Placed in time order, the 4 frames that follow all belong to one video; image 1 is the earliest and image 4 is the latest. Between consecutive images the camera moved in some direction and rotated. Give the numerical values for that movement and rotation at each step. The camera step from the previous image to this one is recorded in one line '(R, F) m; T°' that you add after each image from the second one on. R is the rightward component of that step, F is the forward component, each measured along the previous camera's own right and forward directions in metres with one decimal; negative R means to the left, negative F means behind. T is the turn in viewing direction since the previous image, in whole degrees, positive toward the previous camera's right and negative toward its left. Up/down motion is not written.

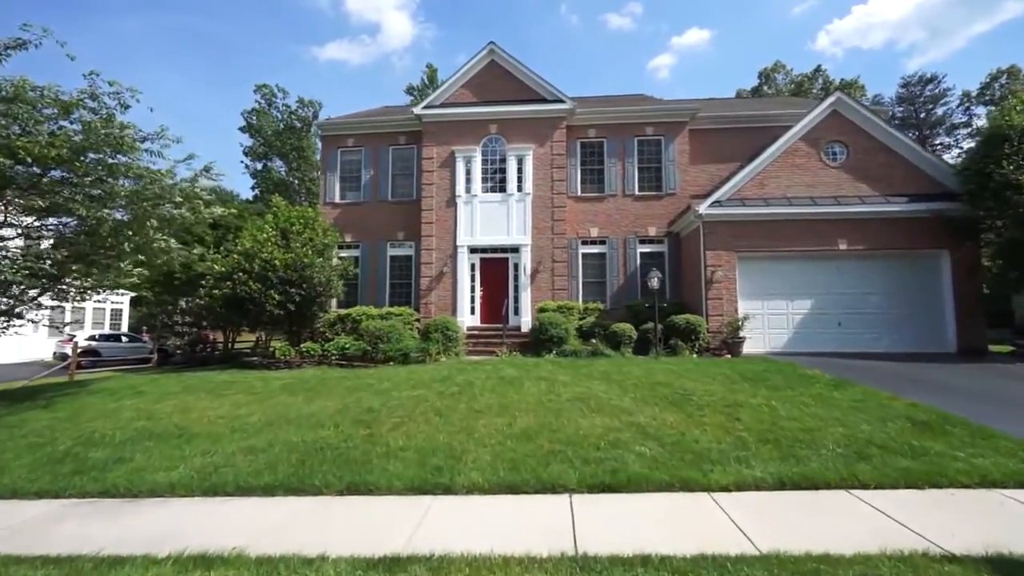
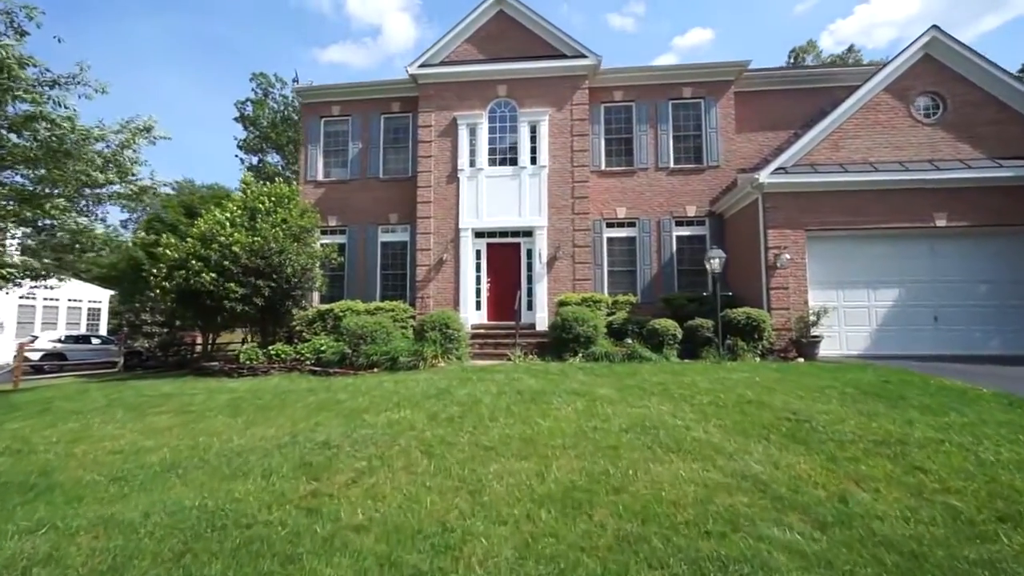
(-0.3, +3.0) m; -1°
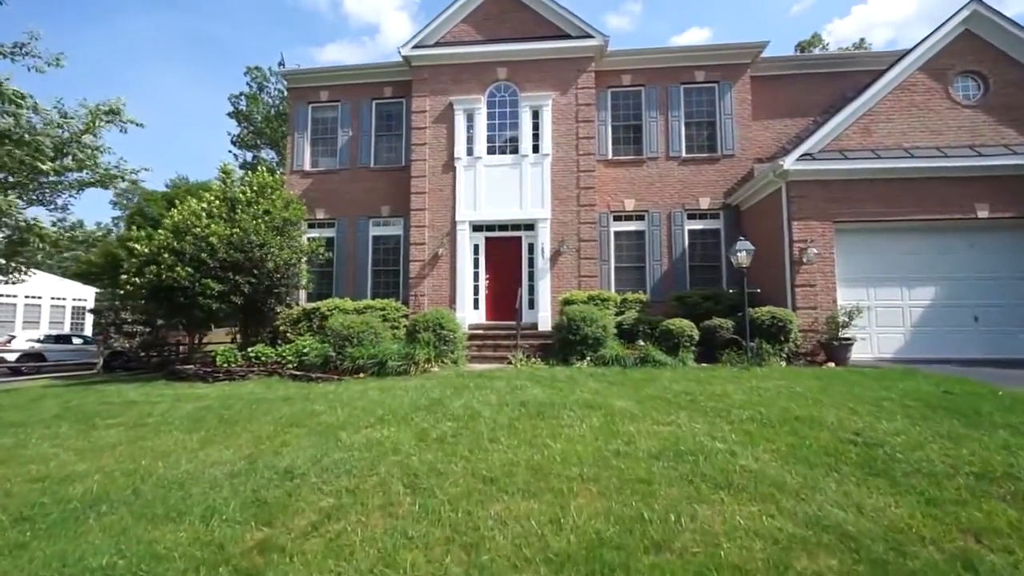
(-0.1, +1.1) m; 0°
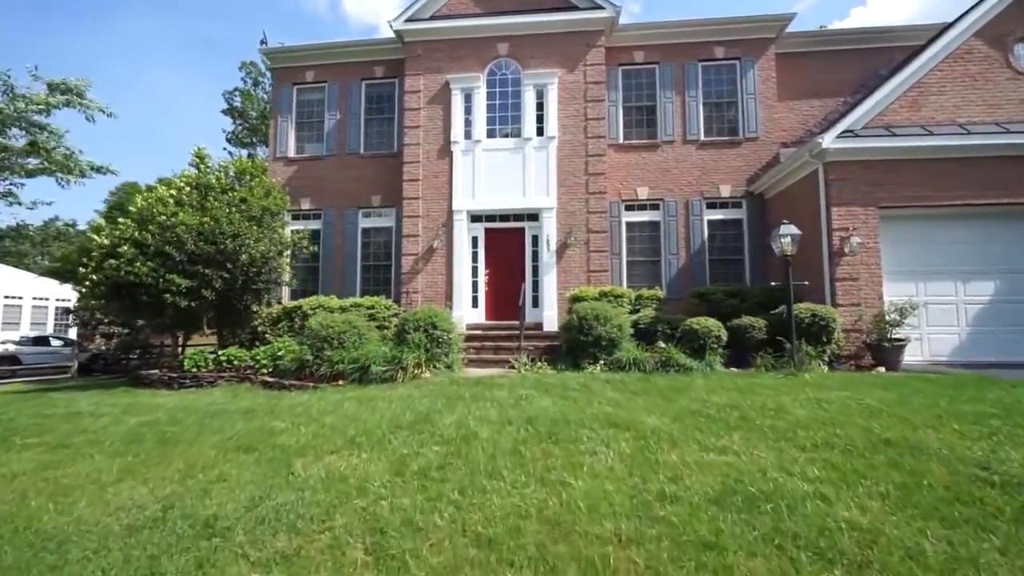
(0.0, +1.4) m; 0°
